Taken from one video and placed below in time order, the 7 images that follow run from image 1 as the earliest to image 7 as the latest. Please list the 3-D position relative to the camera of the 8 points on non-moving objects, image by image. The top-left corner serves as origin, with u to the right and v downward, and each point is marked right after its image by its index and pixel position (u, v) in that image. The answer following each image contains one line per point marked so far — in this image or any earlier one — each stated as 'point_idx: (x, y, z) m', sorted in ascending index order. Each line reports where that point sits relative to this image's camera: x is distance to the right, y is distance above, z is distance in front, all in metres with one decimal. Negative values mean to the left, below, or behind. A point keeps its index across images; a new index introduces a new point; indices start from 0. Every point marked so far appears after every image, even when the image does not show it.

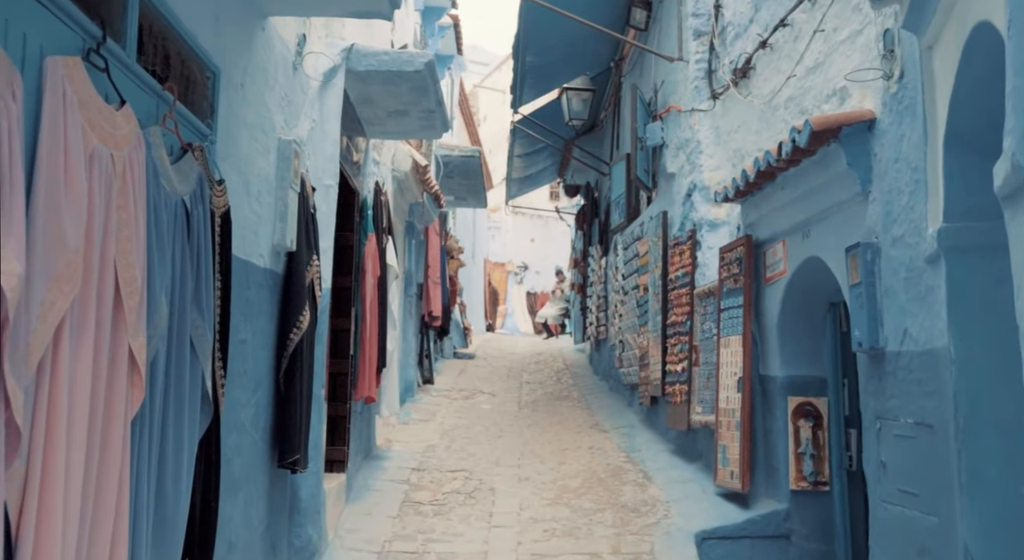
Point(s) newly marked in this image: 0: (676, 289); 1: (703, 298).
0: (+1.5, -0.1, +8.4) m
1: (+1.6, -0.2, +7.7) m
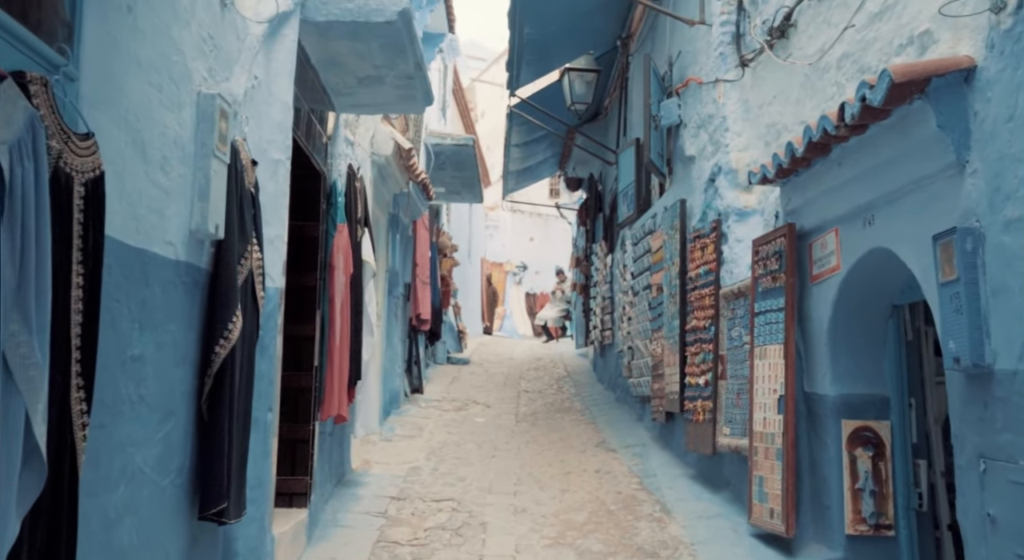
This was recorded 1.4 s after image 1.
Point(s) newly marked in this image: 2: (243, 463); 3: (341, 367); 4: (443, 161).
0: (+1.5, -0.1, +7.3) m
1: (+1.6, -0.1, +6.6) m
2: (-1.2, -0.8, +4.2) m
3: (-1.2, -0.6, +6.7) m
4: (-1.0, +1.7, +13.7) m
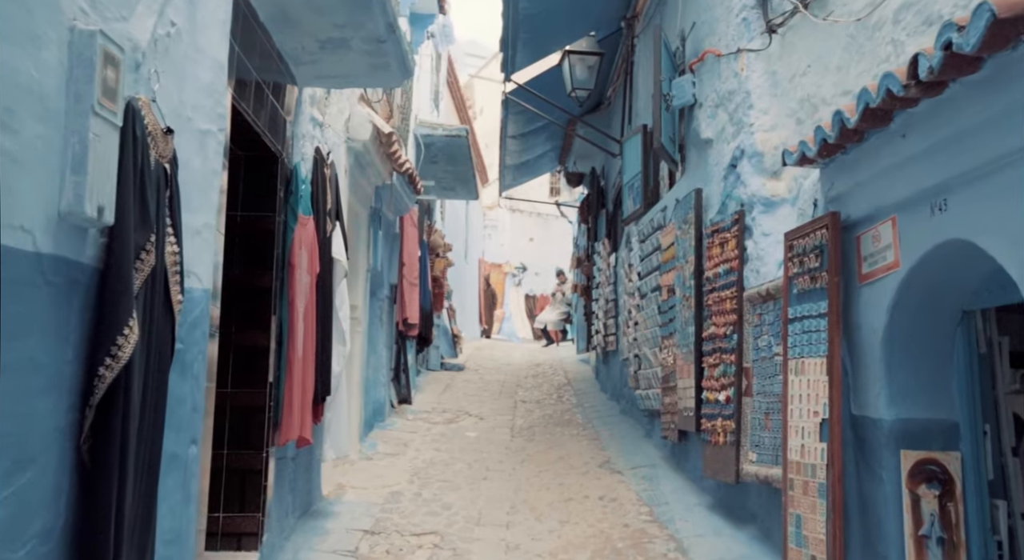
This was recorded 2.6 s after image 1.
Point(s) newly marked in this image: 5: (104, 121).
0: (+1.4, -0.1, +6.4) m
1: (+1.5, -0.1, +5.6) m
2: (-1.3, -0.8, +3.2) m
3: (-1.3, -0.6, +5.7) m
4: (-1.1, +1.7, +12.7) m
5: (-1.3, +0.5, +2.9) m
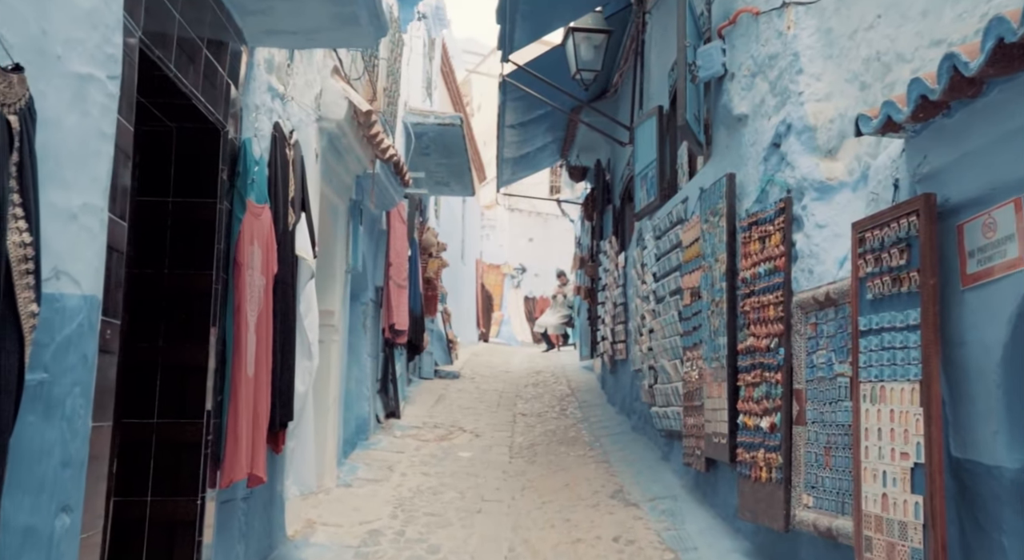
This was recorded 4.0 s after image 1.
0: (+1.4, -0.1, +5.3) m
1: (+1.5, -0.2, +4.6) m
2: (-1.3, -0.8, +2.2) m
3: (-1.3, -0.6, +4.7) m
4: (-1.1, +1.7, +11.7) m
5: (-1.3, +0.5, +1.8) m
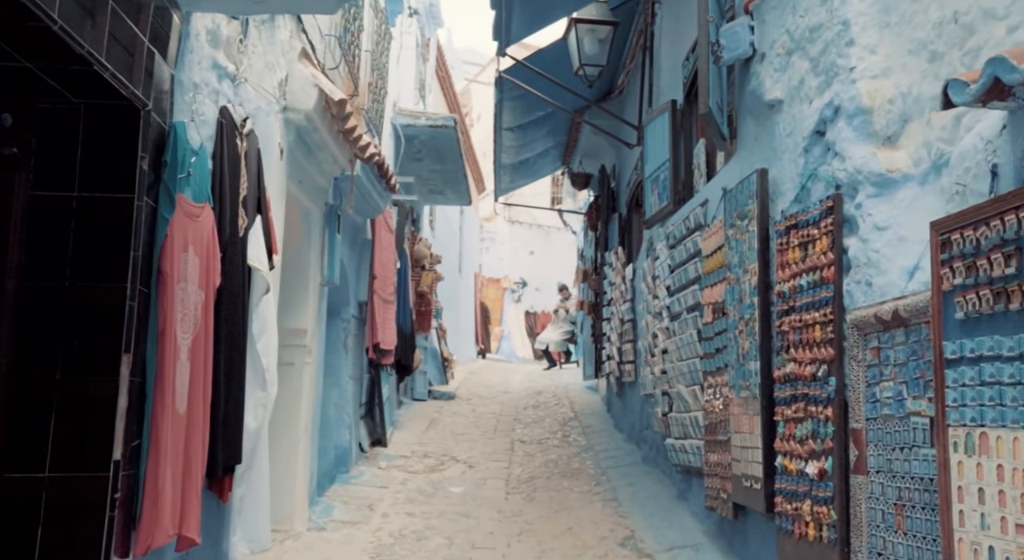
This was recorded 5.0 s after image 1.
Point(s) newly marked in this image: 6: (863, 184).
0: (+1.4, -0.2, +4.4) m
1: (+1.5, -0.2, +3.7) m
2: (-1.3, -0.9, +1.3) m
3: (-1.3, -0.7, +3.8) m
4: (-1.1, +1.5, +10.8) m
5: (-1.3, +0.5, +1.0) m
6: (+1.5, +0.4, +4.0) m
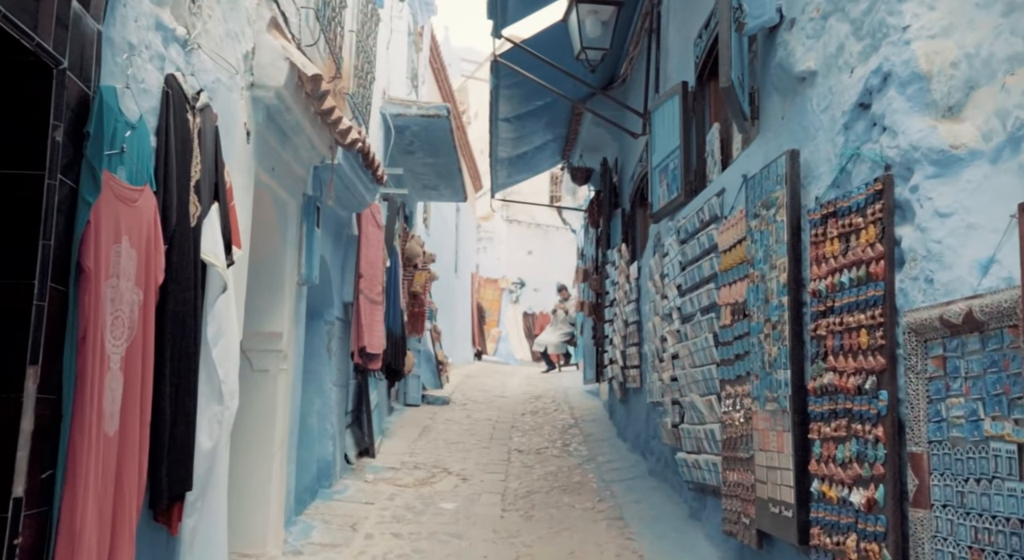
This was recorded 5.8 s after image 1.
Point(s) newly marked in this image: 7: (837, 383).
0: (+1.3, -0.1, +3.8) m
1: (+1.4, -0.2, +3.1) m
2: (-1.3, -0.8, +0.7) m
3: (-1.4, -0.7, +3.2) m
4: (-1.1, +1.5, +10.2) m
5: (-1.3, +0.5, +0.4) m
6: (+1.5, +0.4, +3.4) m
7: (+1.3, -0.4, +3.7) m
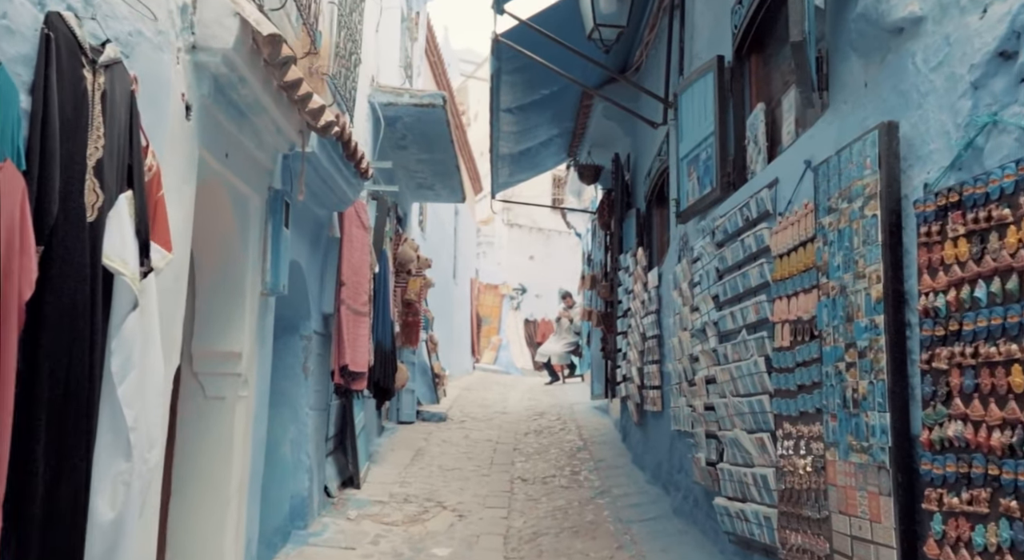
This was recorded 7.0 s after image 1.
0: (+1.4, -0.2, +2.8) m
1: (+1.5, -0.2, +2.1) m
2: (-1.3, -0.9, -0.4) m
3: (-1.3, -0.7, +2.1) m
4: (-1.1, +1.5, +9.2) m
5: (-1.3, +0.5, -0.7) m
6: (+1.5, +0.4, +2.3) m
7: (+1.3, -0.5, +2.7) m
